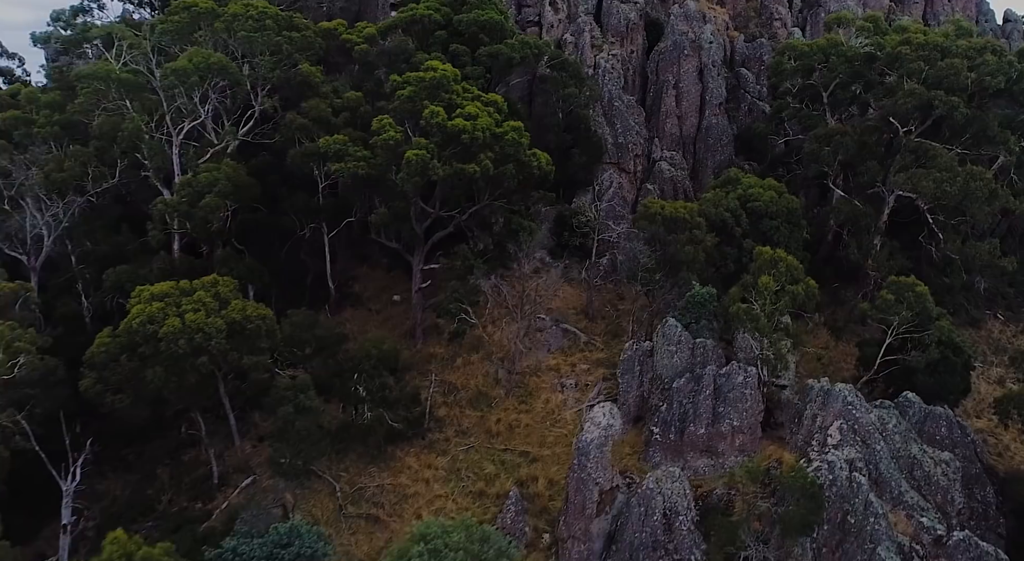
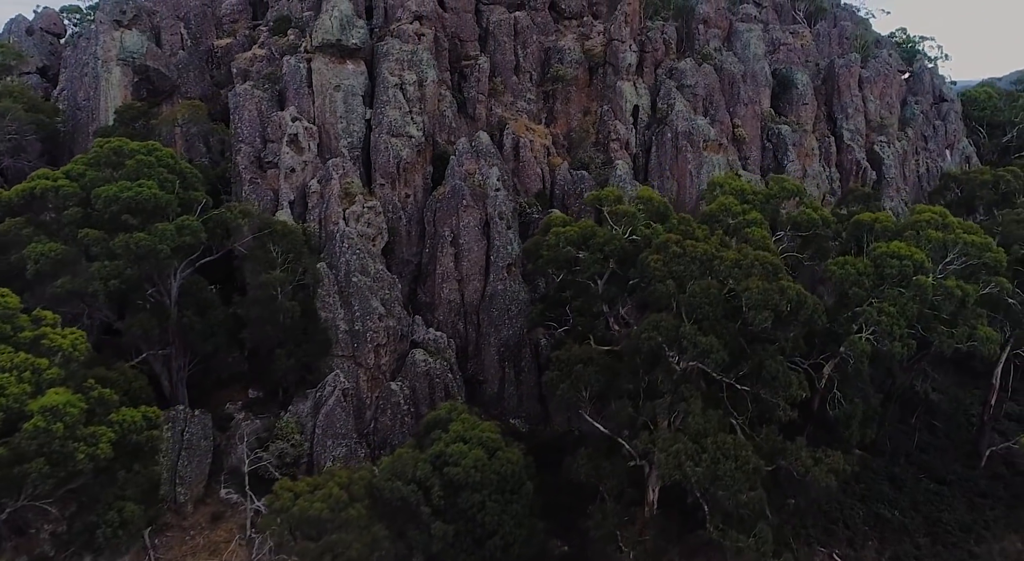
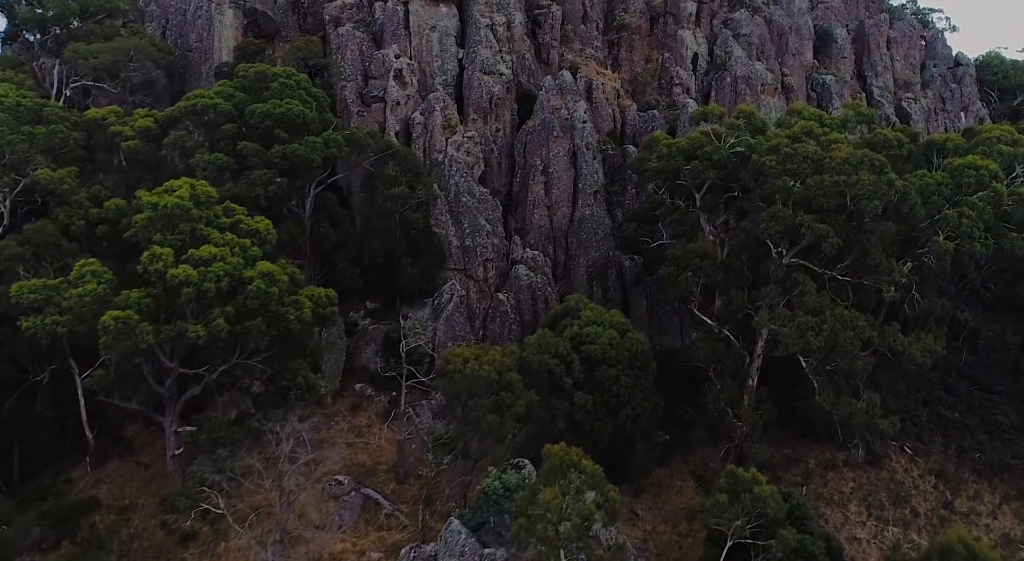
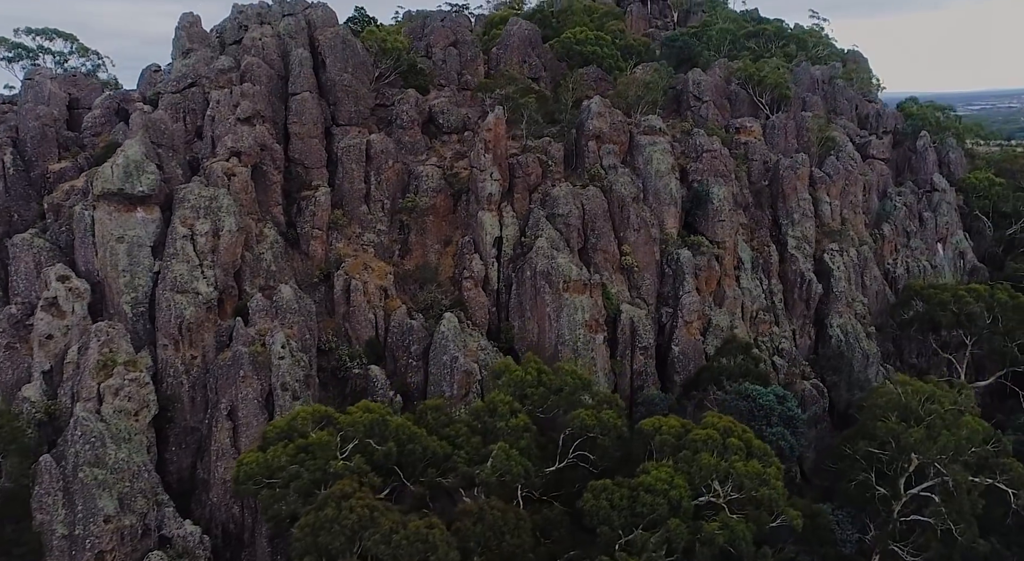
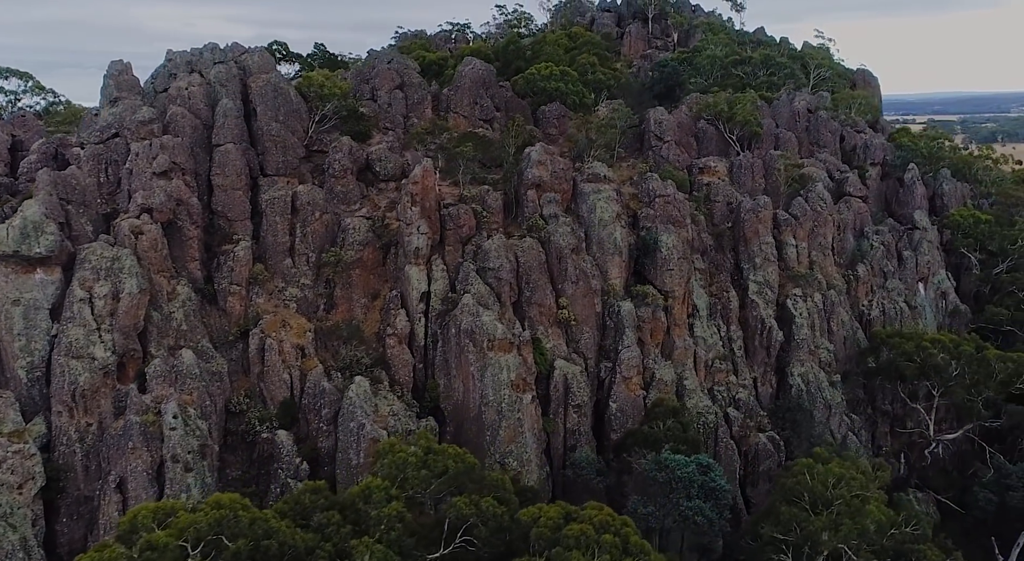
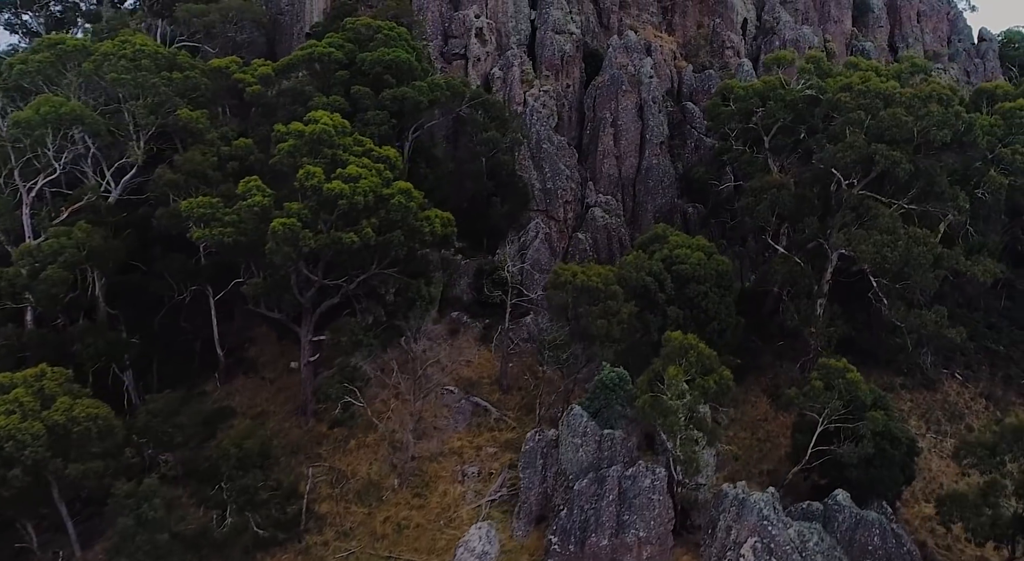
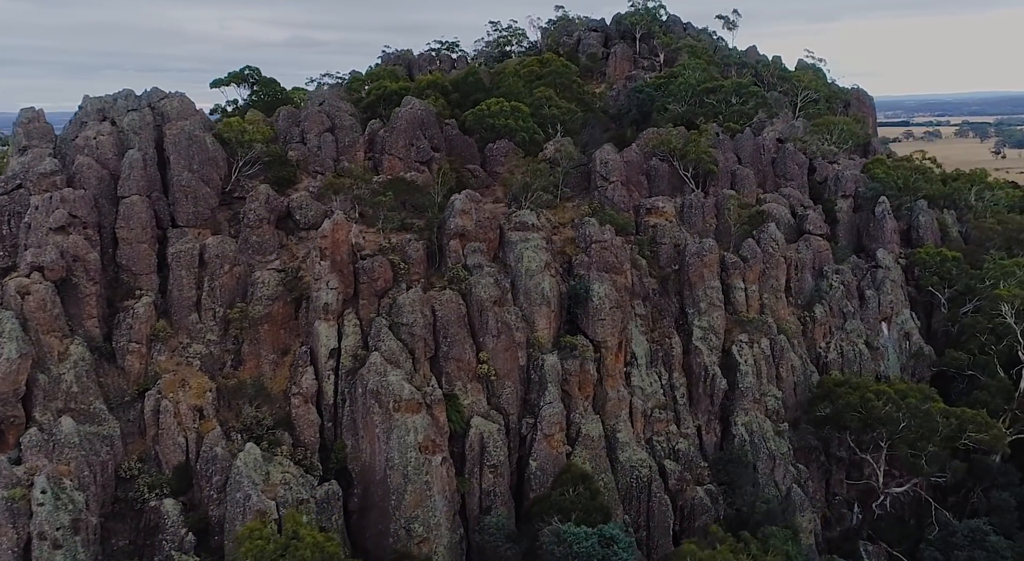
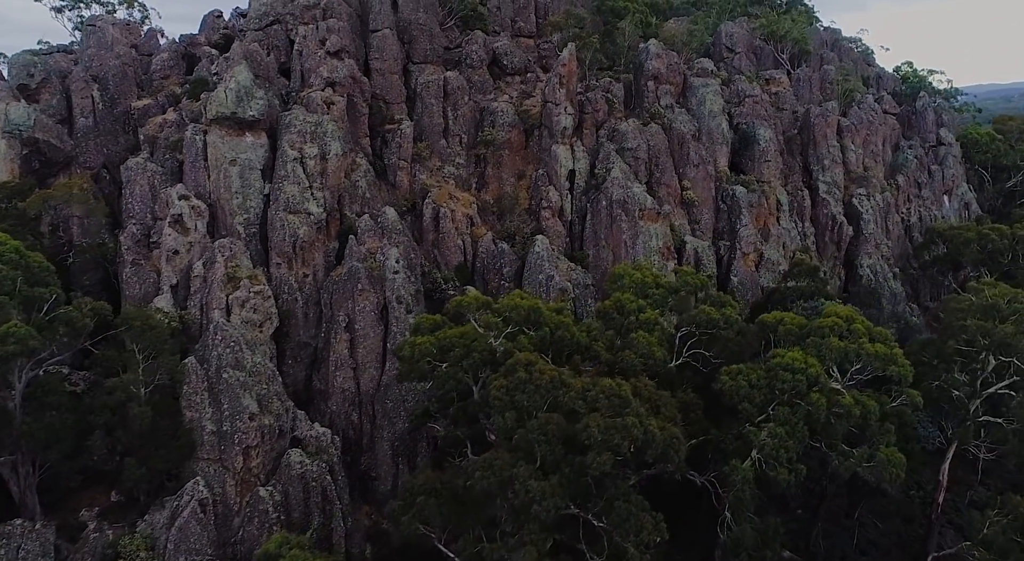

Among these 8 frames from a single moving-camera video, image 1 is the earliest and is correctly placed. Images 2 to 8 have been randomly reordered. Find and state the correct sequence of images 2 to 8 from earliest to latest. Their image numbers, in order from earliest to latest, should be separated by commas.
6, 3, 2, 8, 4, 5, 7
